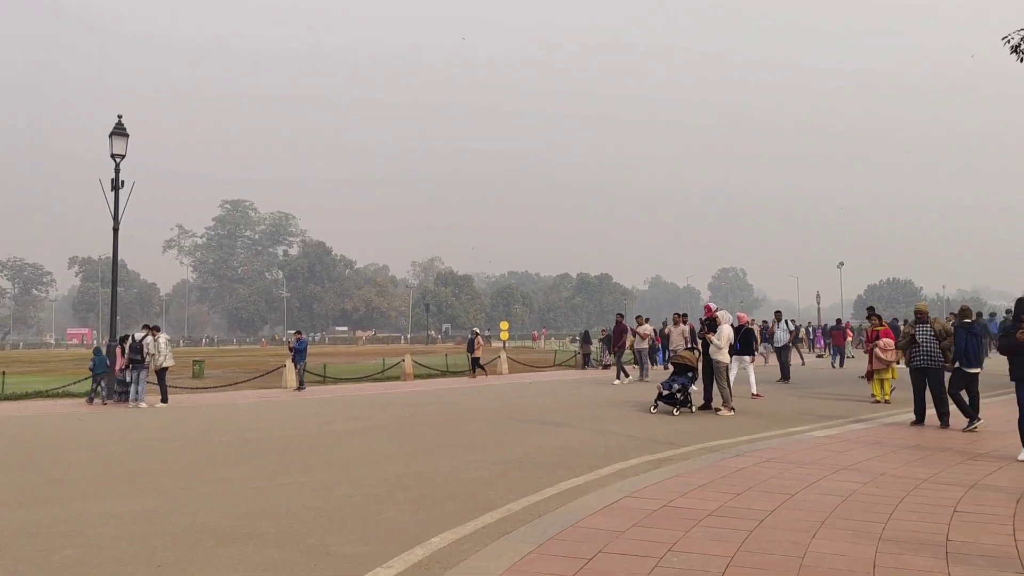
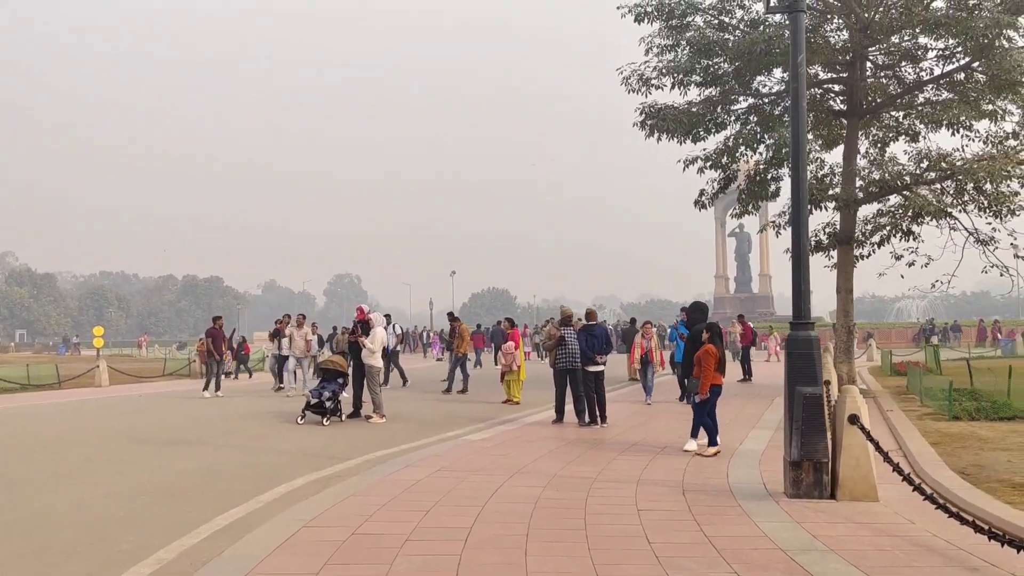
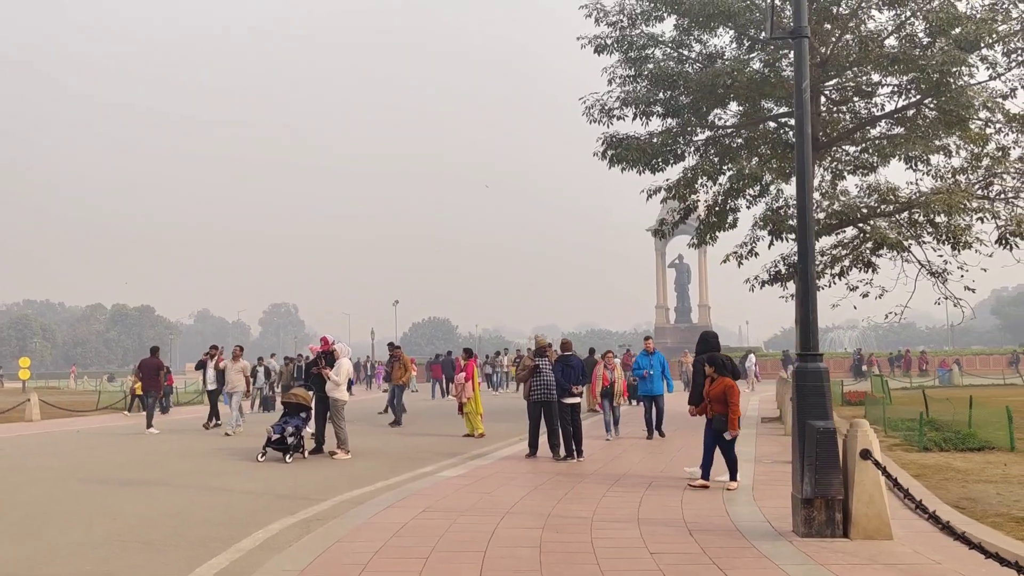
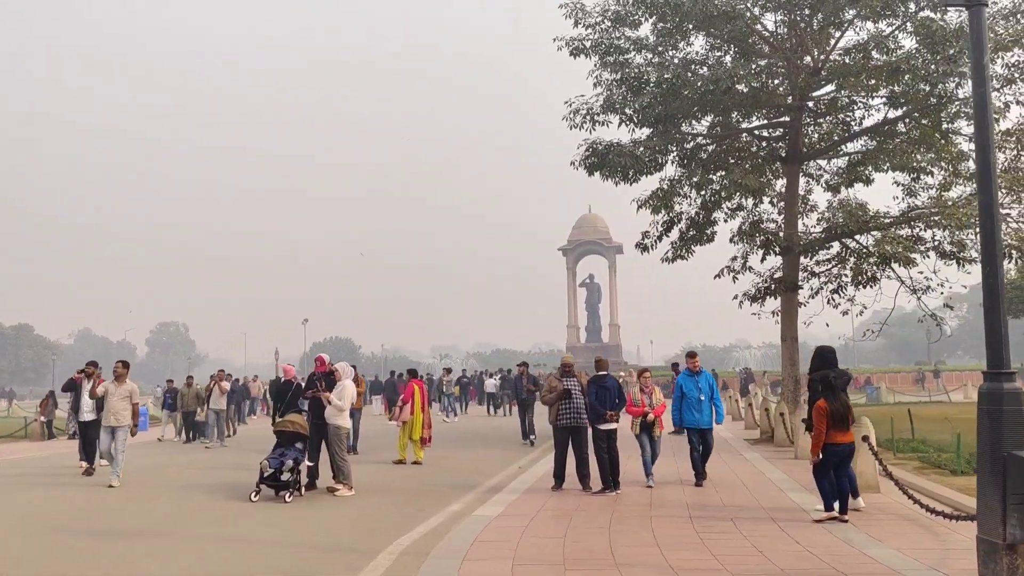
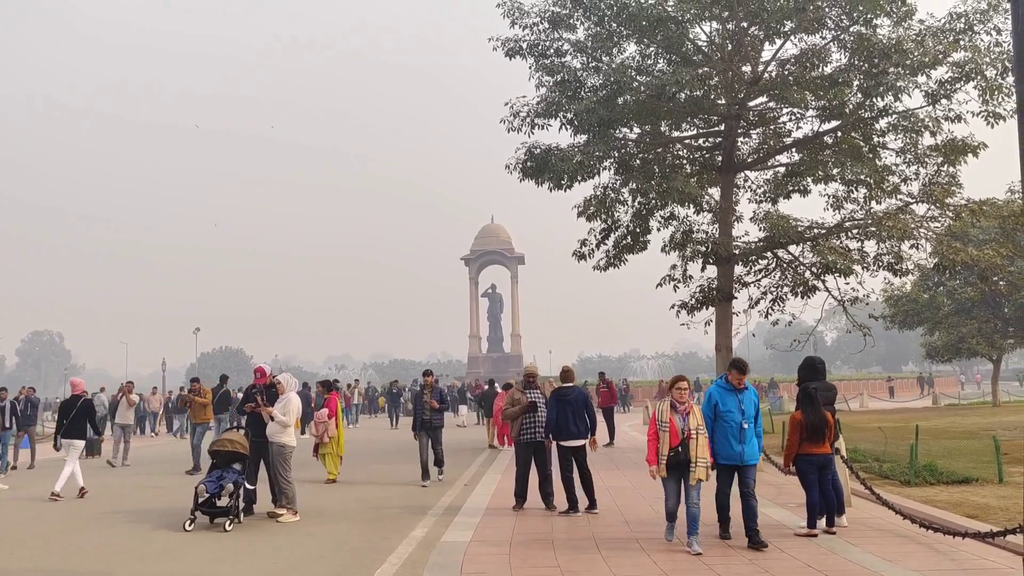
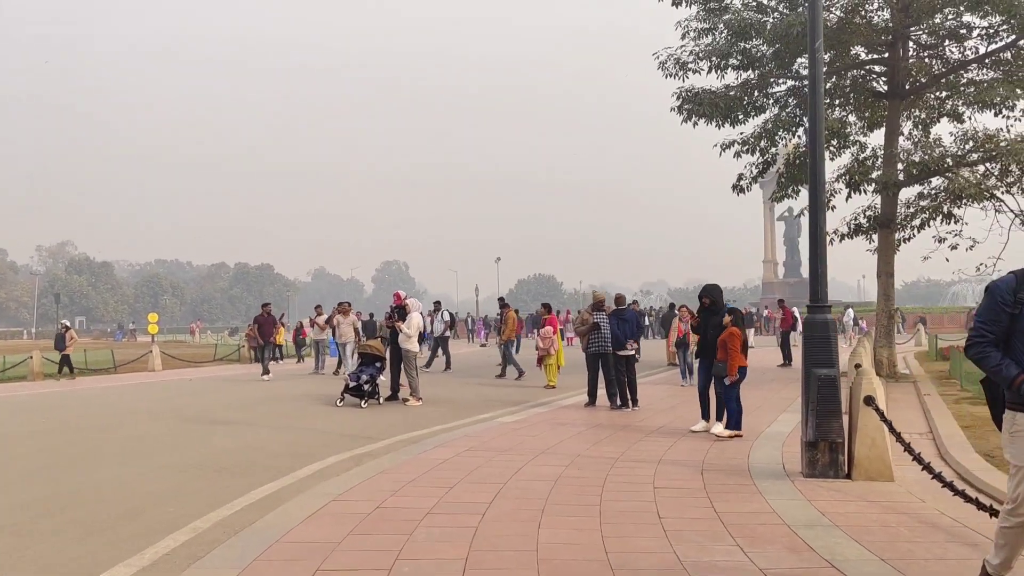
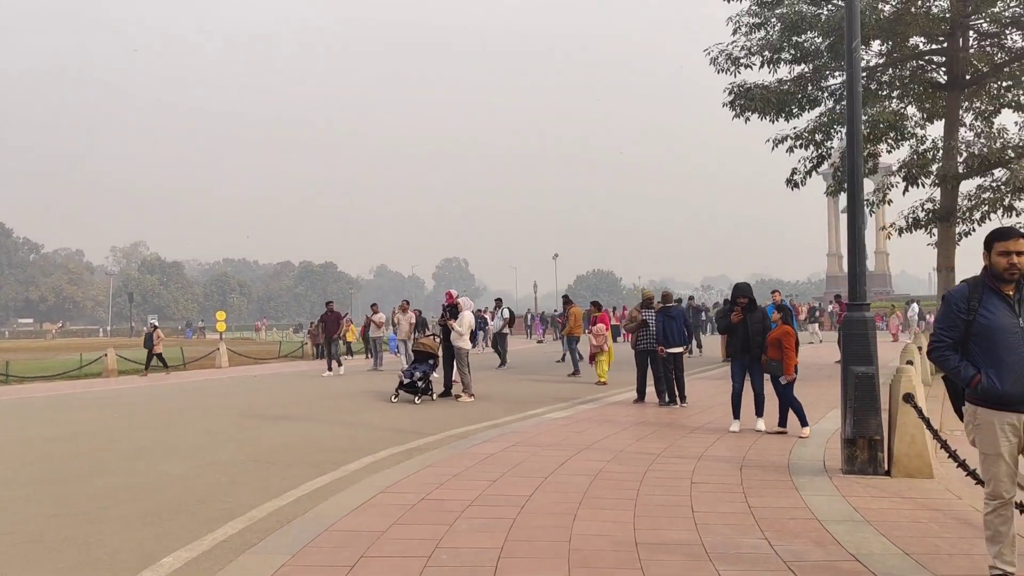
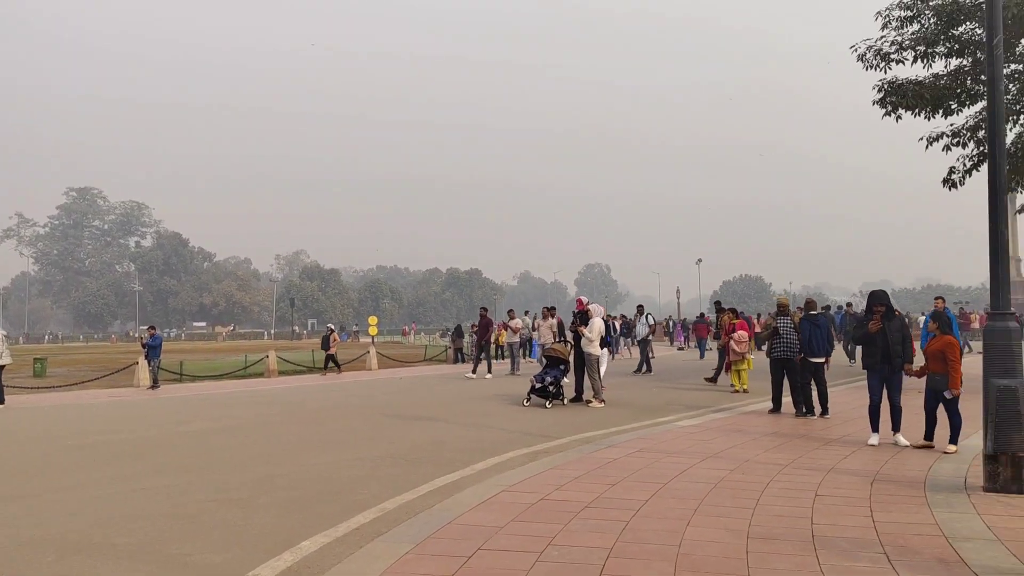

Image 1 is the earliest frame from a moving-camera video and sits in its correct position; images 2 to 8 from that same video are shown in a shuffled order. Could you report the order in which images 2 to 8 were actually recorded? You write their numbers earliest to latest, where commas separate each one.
8, 7, 6, 2, 3, 4, 5
